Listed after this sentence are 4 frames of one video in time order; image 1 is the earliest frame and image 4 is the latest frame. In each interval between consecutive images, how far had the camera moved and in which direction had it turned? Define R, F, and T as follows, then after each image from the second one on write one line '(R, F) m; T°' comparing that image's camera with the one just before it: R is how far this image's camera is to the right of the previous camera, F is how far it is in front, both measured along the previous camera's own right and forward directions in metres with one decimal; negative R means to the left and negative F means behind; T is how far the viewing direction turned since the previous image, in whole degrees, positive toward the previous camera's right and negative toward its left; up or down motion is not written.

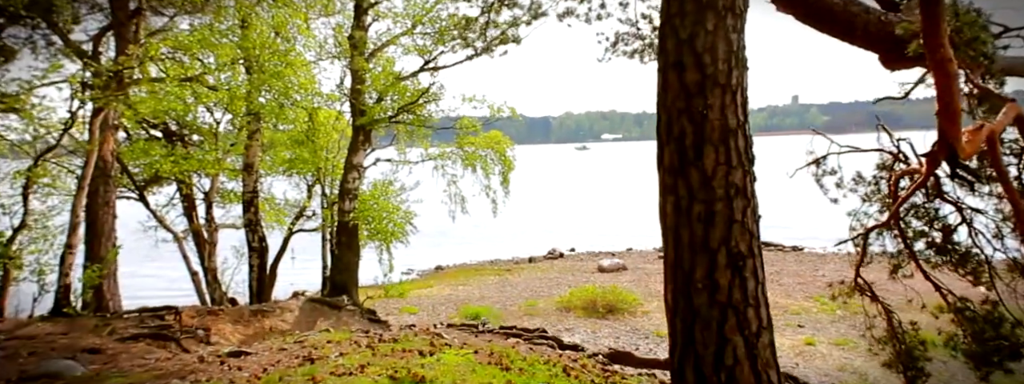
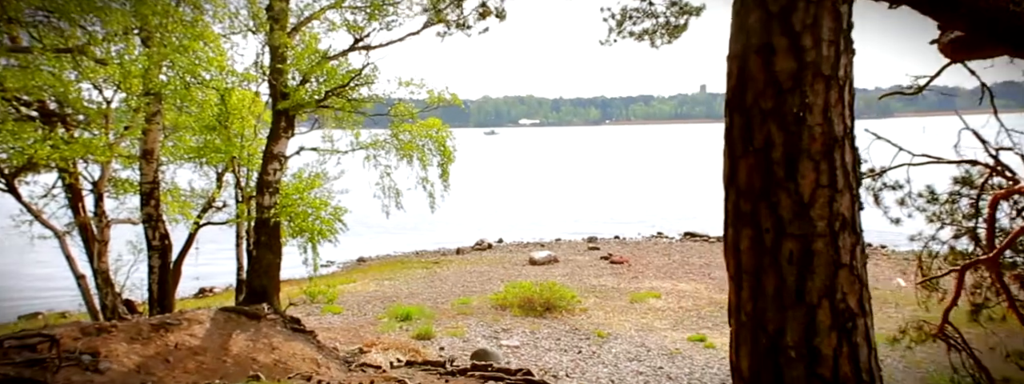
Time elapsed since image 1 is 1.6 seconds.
(-0.4, +1.2) m; +7°
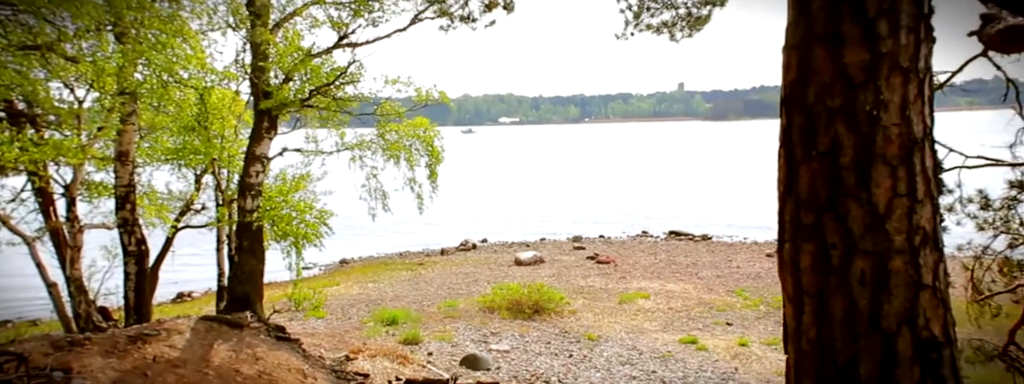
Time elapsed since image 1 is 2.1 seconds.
(-0.2, +0.3) m; +2°
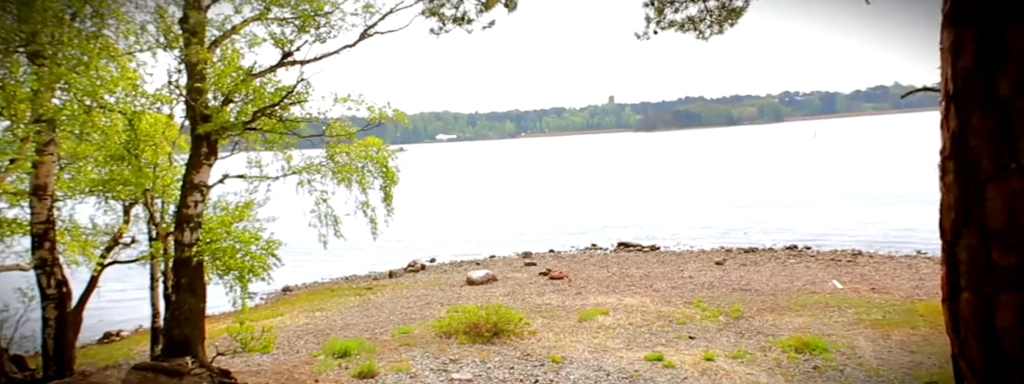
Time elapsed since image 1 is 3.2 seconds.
(-0.4, +0.6) m; +5°
